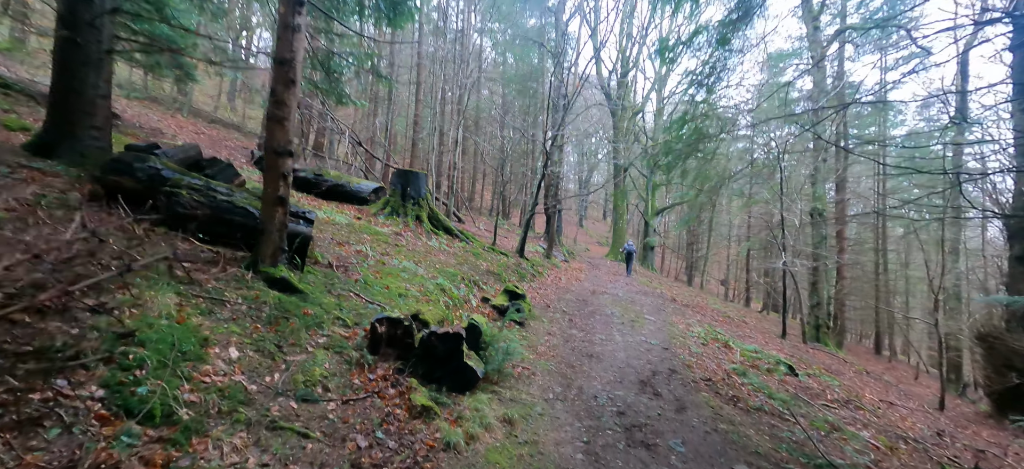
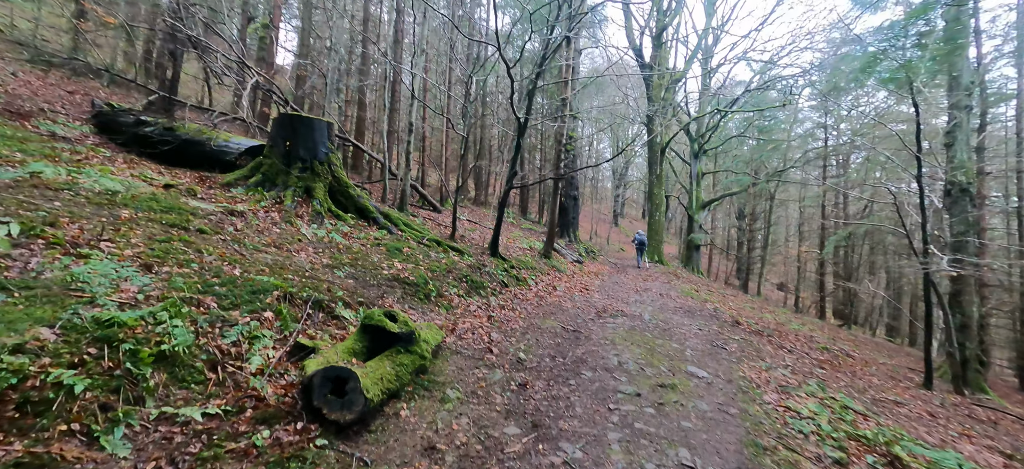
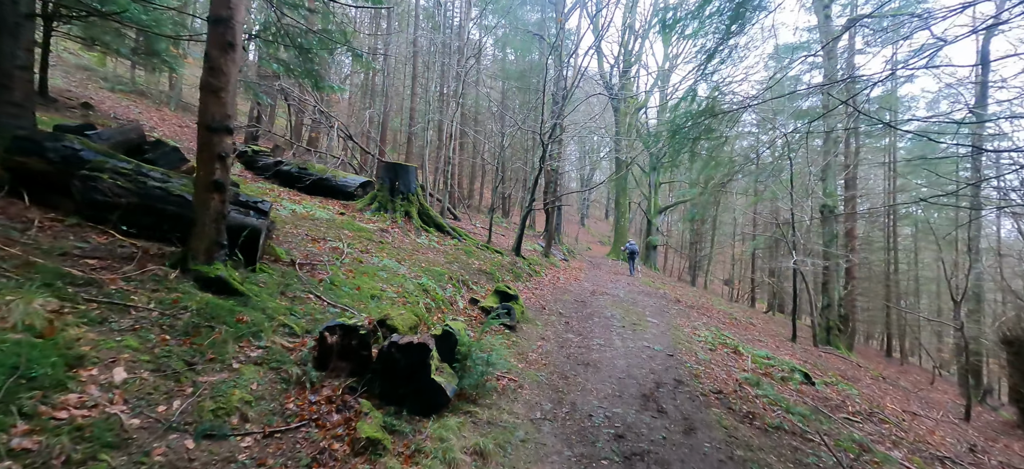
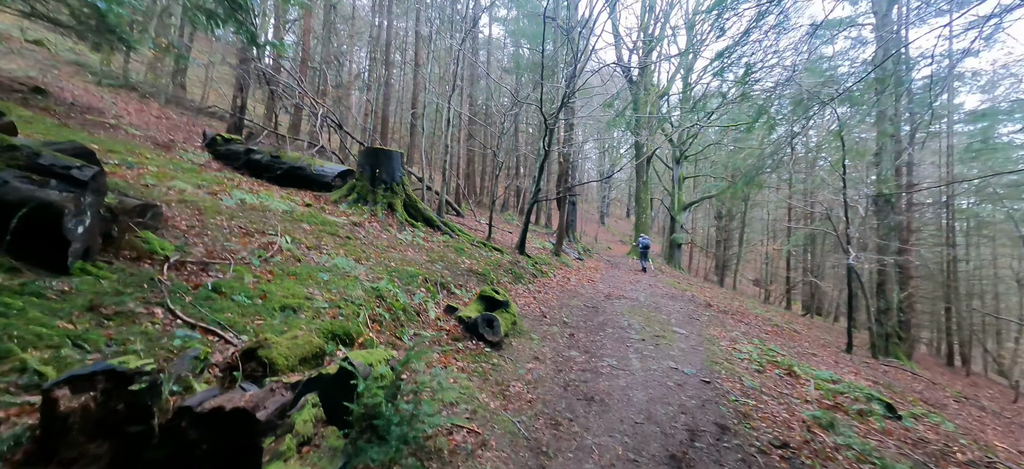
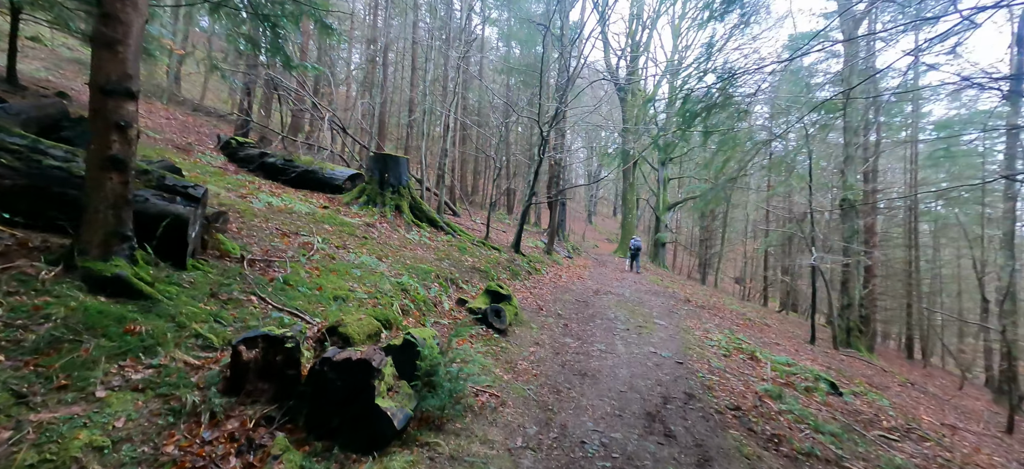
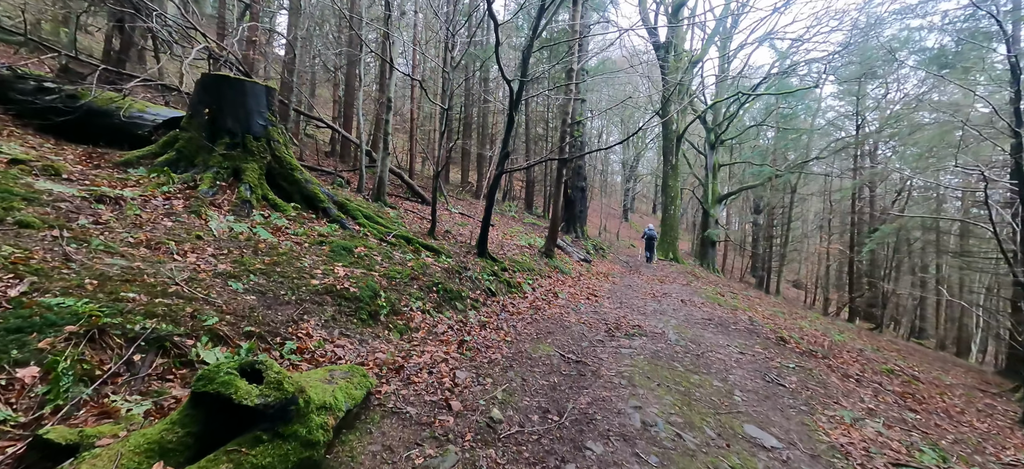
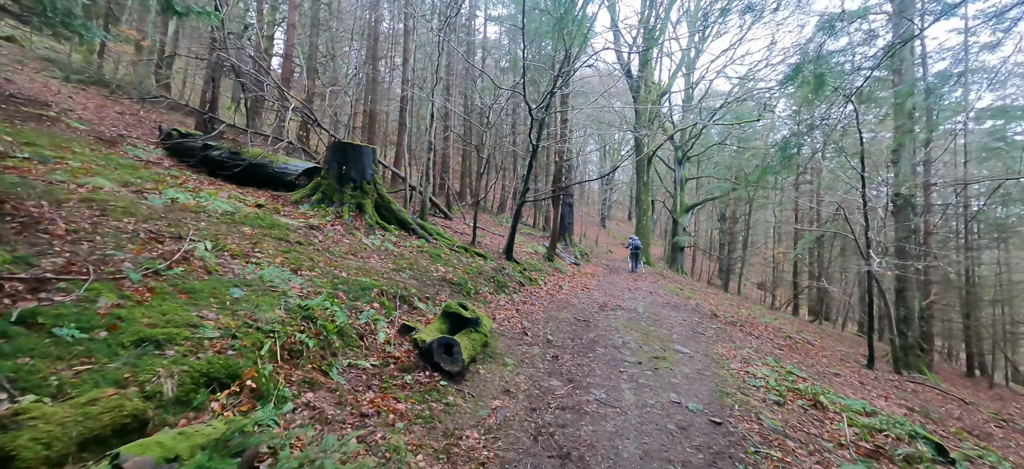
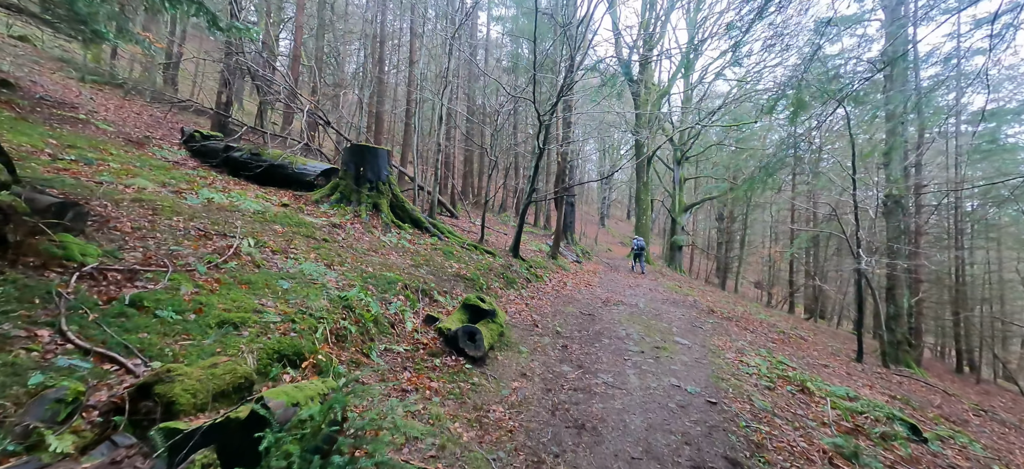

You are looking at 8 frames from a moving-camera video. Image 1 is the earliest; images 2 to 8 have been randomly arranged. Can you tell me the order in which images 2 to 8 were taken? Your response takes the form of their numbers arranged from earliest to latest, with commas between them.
3, 5, 4, 8, 7, 2, 6
